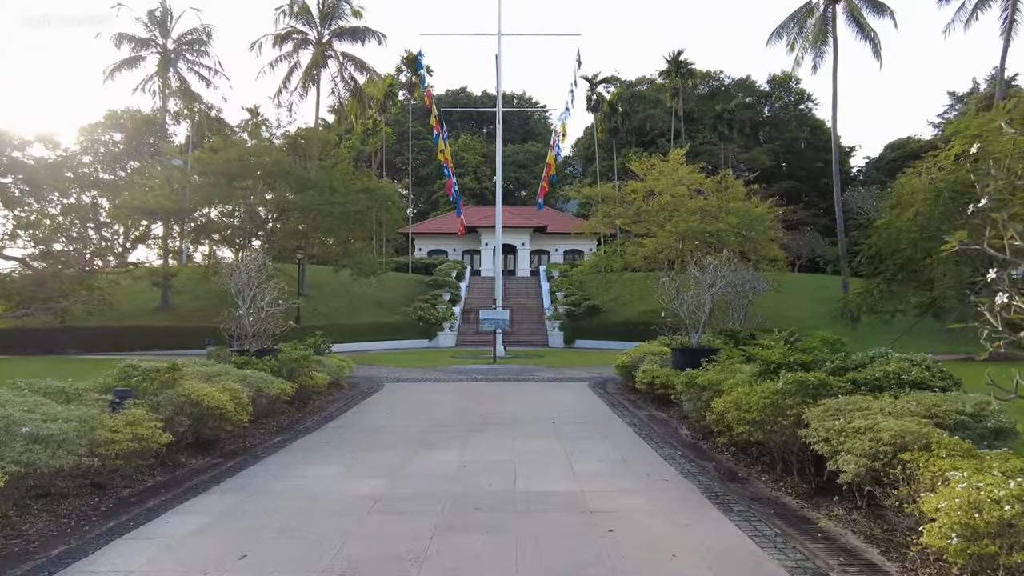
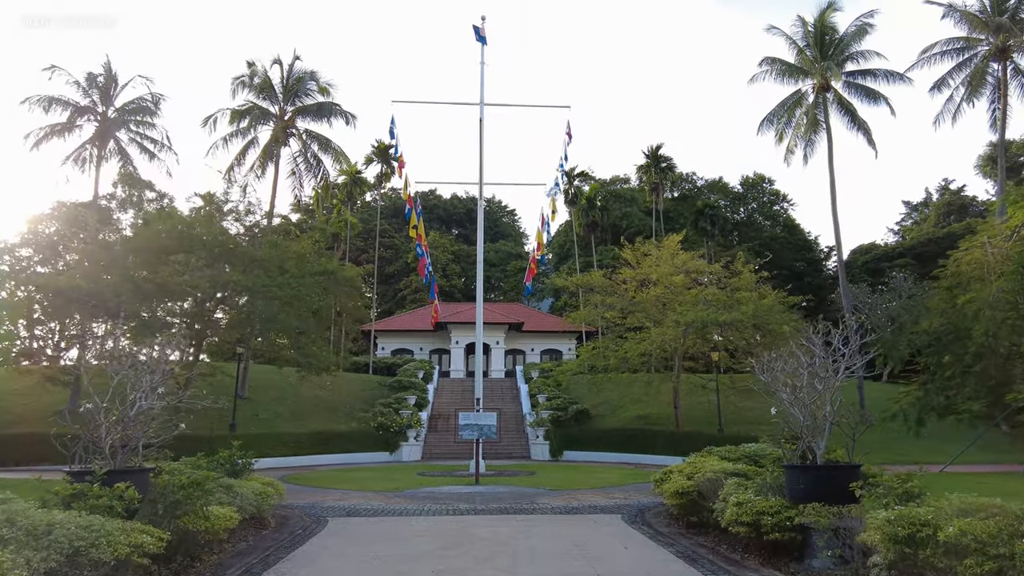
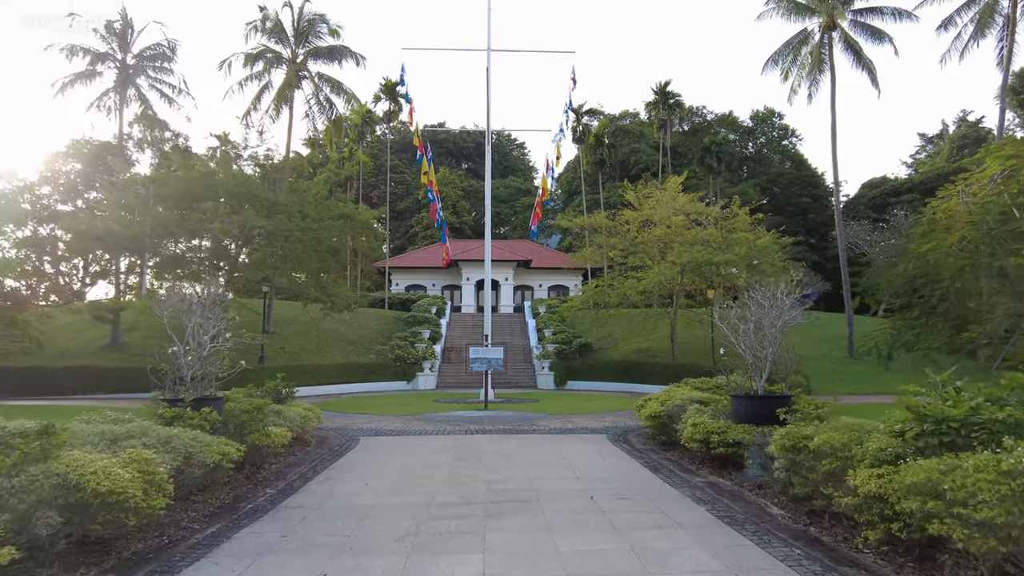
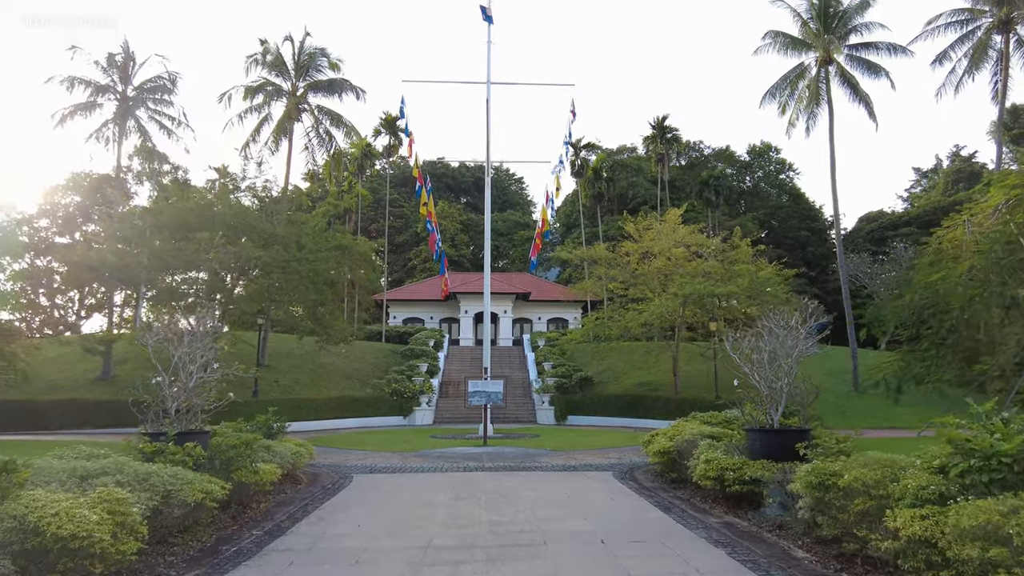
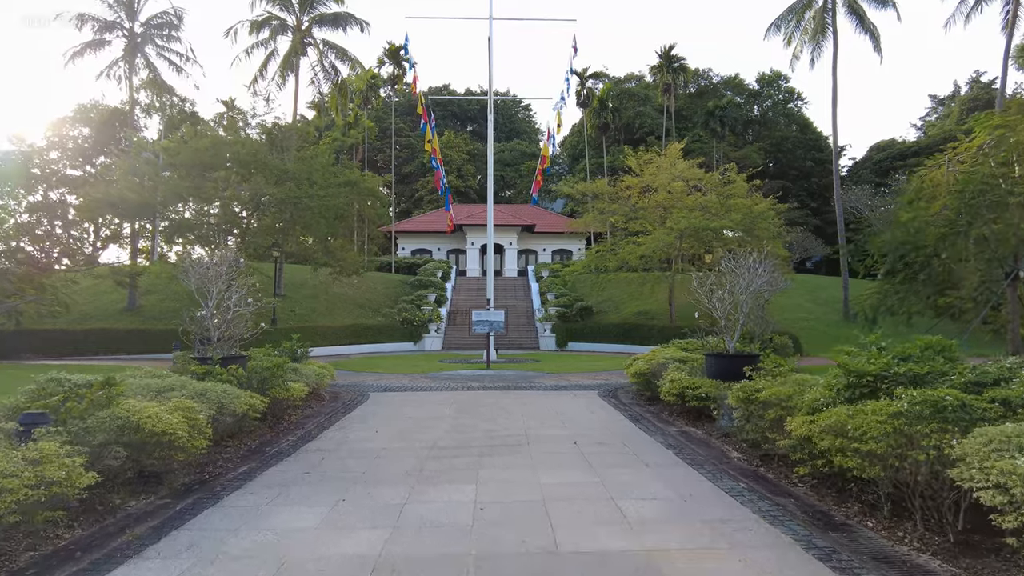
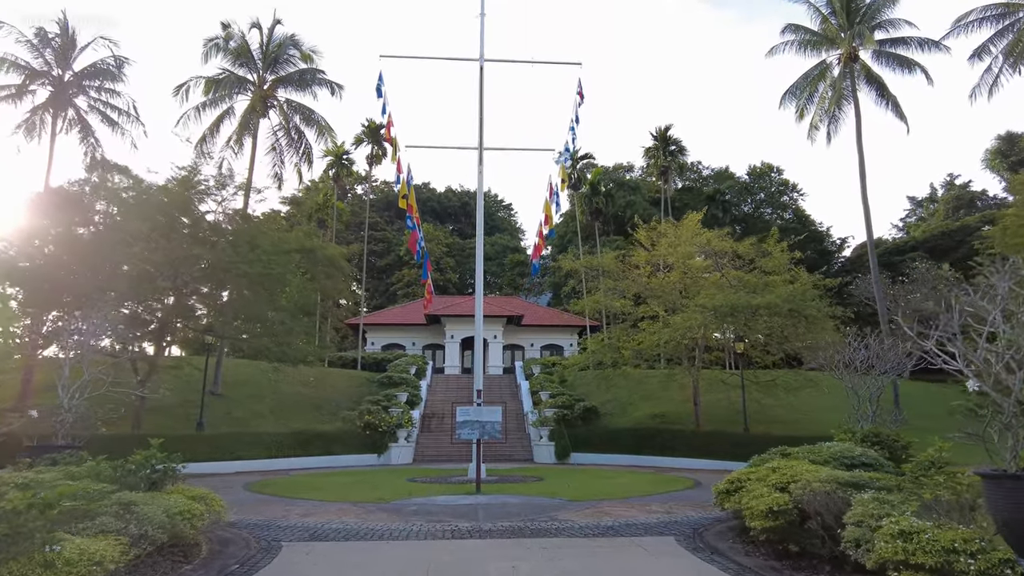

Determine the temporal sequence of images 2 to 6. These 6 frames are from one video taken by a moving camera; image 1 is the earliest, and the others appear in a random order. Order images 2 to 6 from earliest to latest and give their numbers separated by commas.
5, 3, 4, 2, 6
